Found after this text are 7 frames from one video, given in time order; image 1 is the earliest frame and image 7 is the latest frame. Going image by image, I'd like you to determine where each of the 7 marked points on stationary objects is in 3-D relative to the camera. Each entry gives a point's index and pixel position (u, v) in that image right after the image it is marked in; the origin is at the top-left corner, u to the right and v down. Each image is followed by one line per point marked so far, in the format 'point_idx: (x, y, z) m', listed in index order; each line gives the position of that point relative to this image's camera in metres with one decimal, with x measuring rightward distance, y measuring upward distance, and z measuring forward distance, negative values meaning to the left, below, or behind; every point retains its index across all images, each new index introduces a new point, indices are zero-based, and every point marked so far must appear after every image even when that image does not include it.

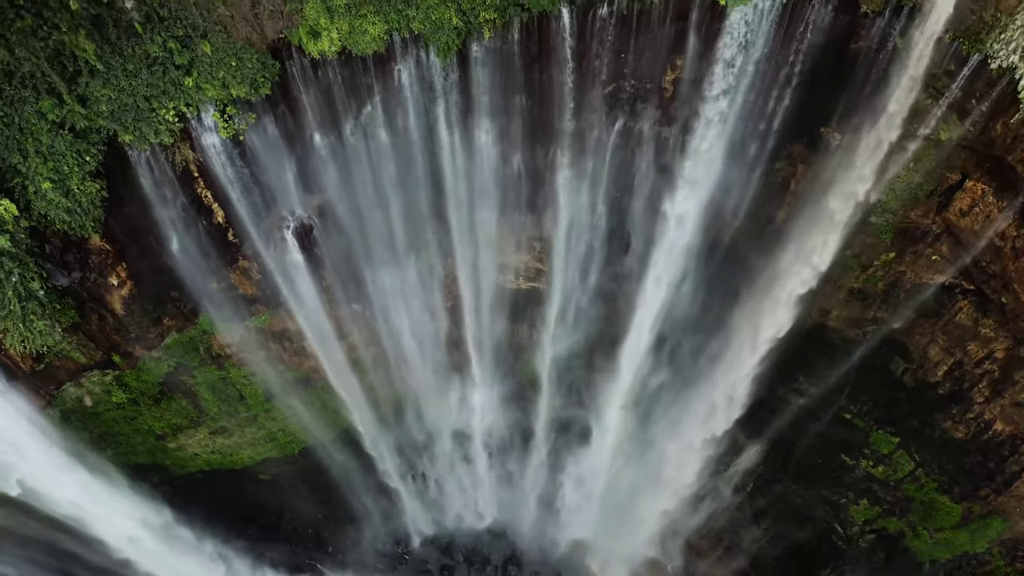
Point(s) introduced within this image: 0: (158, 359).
0: (-6.6, -1.3, +11.9) m
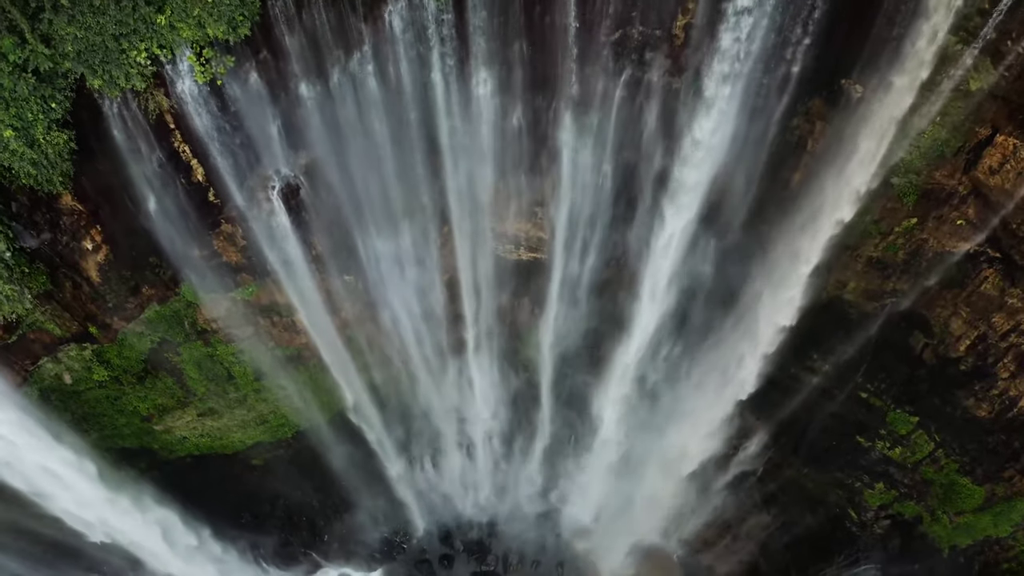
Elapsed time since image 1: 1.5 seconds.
0: (-6.6, -0.8, +11.3) m
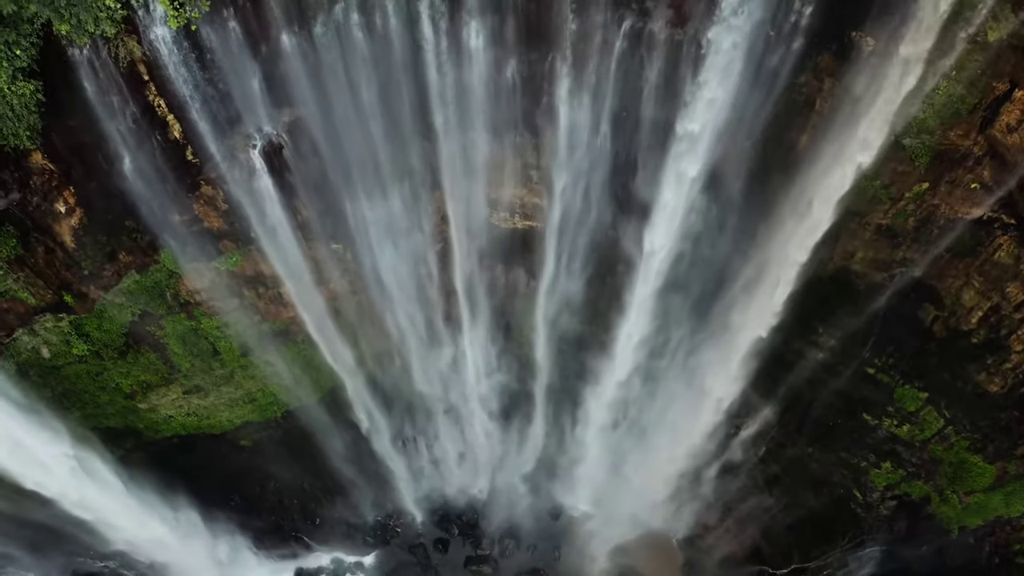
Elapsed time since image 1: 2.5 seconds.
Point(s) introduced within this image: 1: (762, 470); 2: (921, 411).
0: (-6.6, -0.3, +10.8) m
1: (+5.4, -3.9, +13.8) m
2: (+7.3, -2.2, +11.6) m
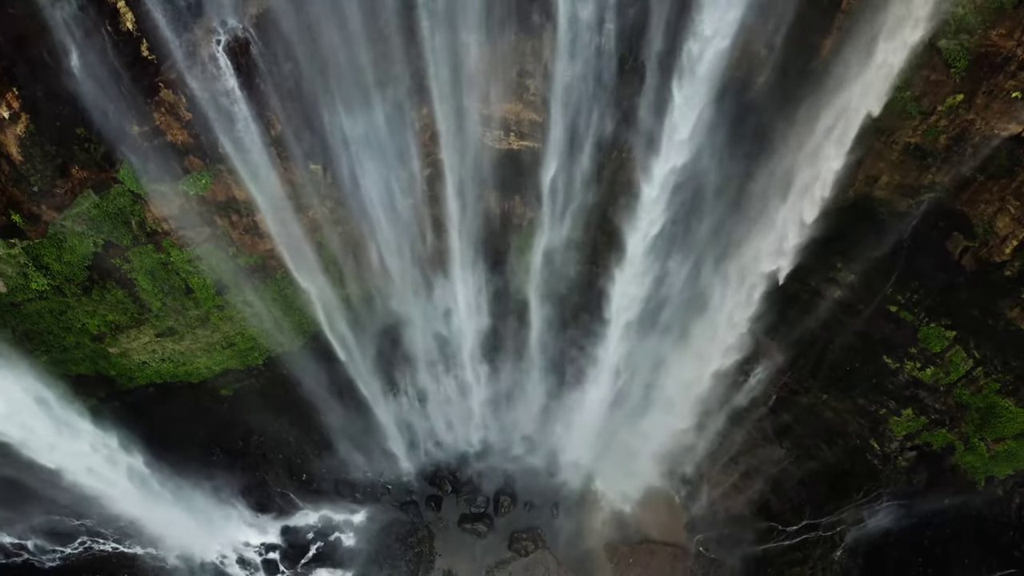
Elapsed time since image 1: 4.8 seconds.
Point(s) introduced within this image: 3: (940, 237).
0: (-6.7, +0.8, +10.0) m
1: (+5.3, -2.7, +13.0) m
2: (+7.3, -1.1, +10.7) m
3: (+6.8, +0.8, +10.2) m
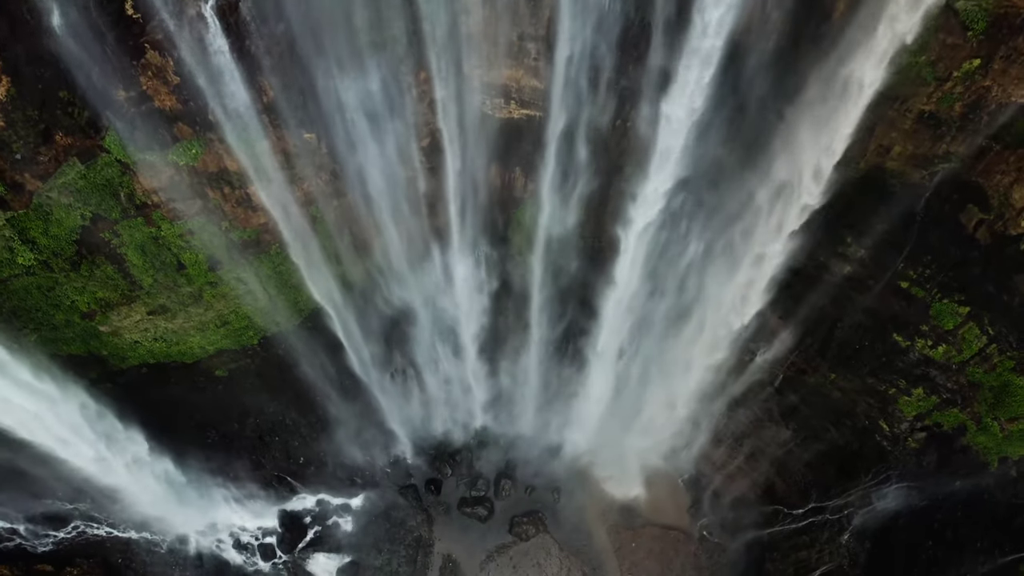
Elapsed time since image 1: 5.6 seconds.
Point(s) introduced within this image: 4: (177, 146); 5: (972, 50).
0: (-6.7, +1.2, +9.6) m
1: (+5.3, -2.2, +12.7) m
2: (+7.3, -0.6, +10.4) m
3: (+6.8, +1.2, +9.9) m
4: (-5.0, +2.1, +9.7) m
5: (+6.2, +3.2, +8.6) m
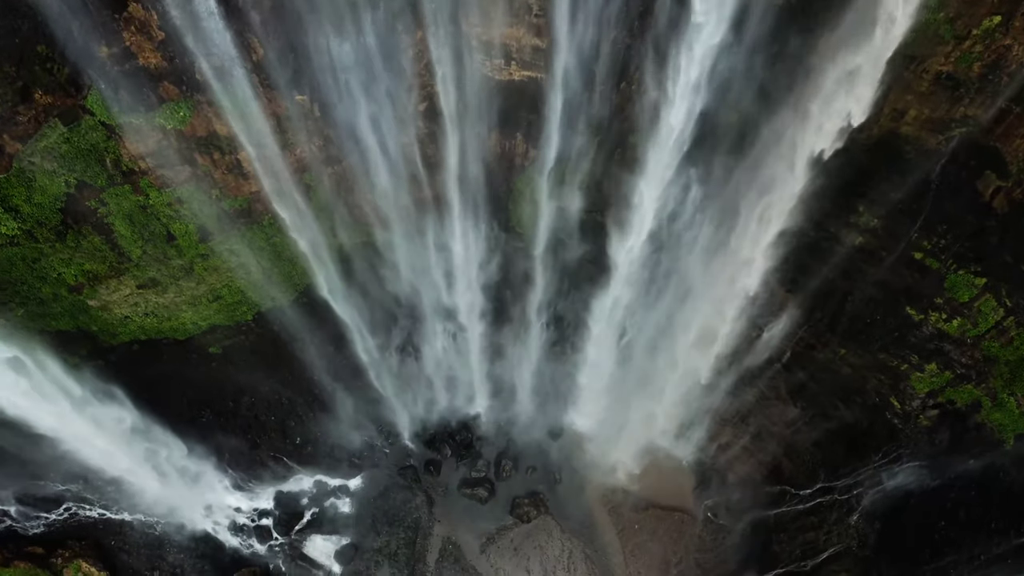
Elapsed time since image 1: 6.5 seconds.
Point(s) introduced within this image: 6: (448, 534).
0: (-6.7, +1.7, +9.3) m
1: (+5.3, -1.7, +12.4) m
2: (+7.3, -0.2, +10.1) m
3: (+6.8, +1.7, +9.5) m
4: (-5.0, +2.5, +9.3) m
5: (+6.2, +3.7, +8.2) m
6: (-1.3, -4.8, +12.5) m
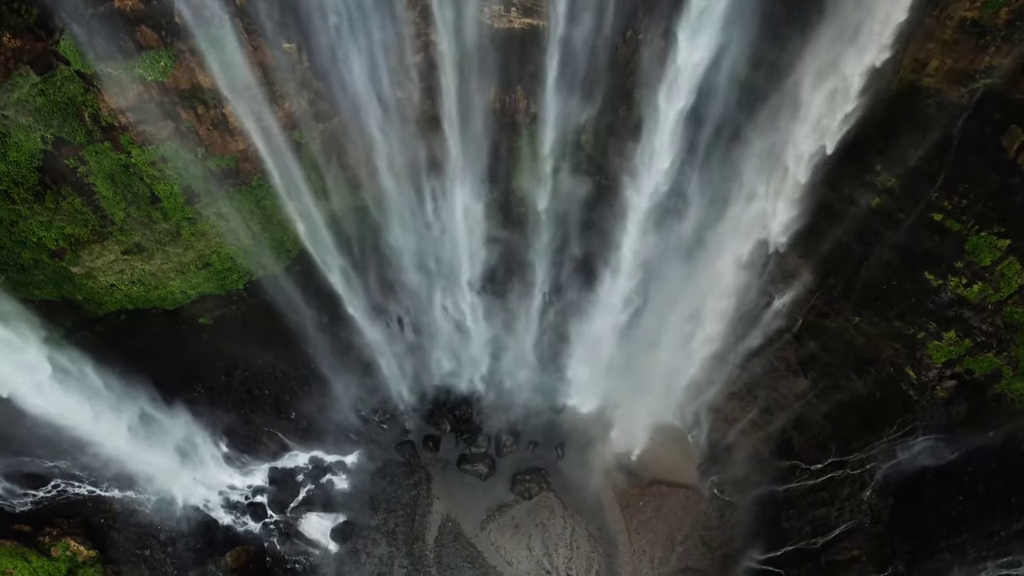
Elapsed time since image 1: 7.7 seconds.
0: (-6.7, +2.2, +8.8) m
1: (+5.3, -1.1, +11.9) m
2: (+7.3, +0.4, +9.6) m
3: (+6.8, +2.3, +9.0) m
4: (-5.0, +3.1, +8.8) m
5: (+6.2, +4.2, +7.6) m
6: (-1.2, -4.2, +12.1) m
